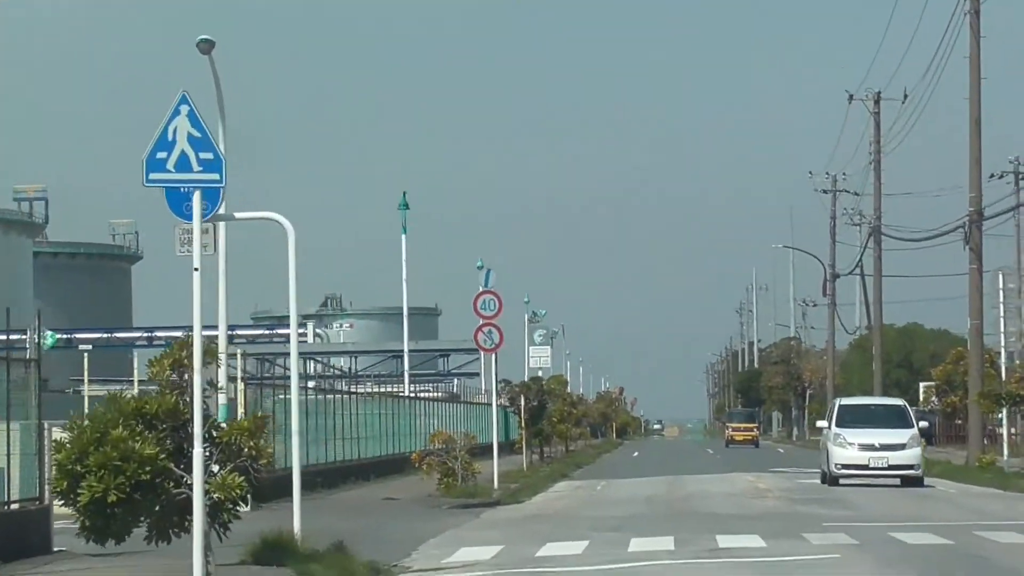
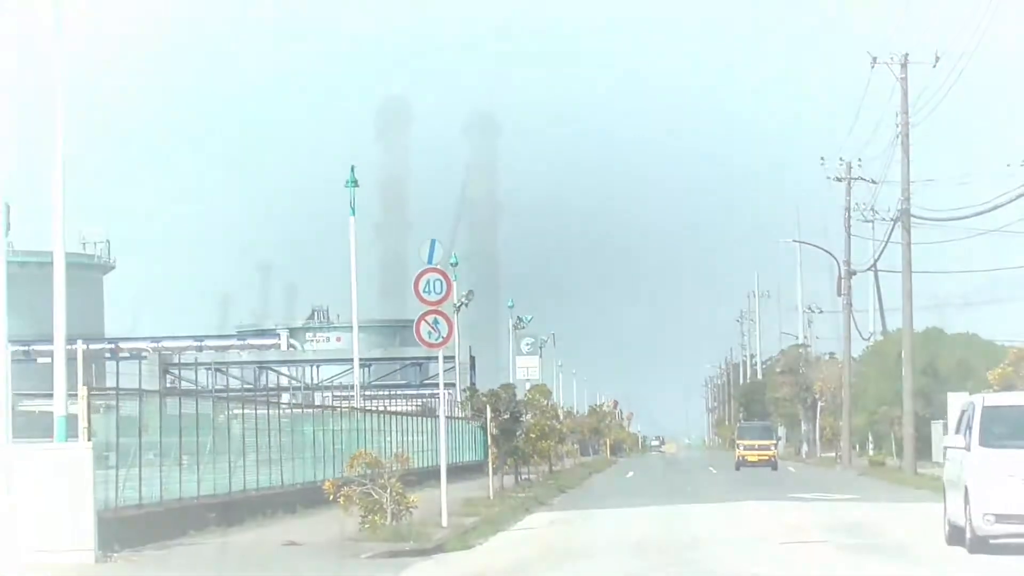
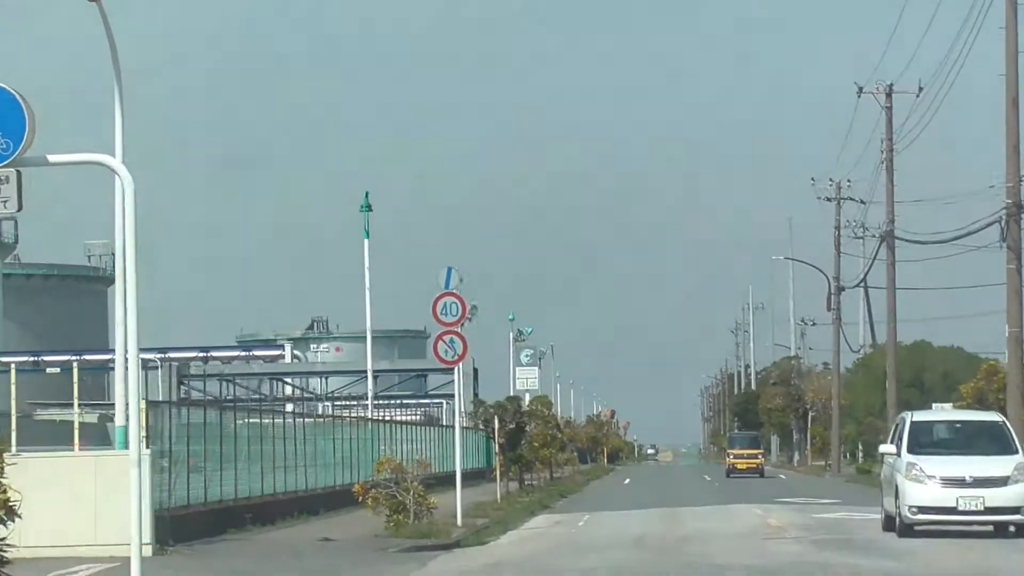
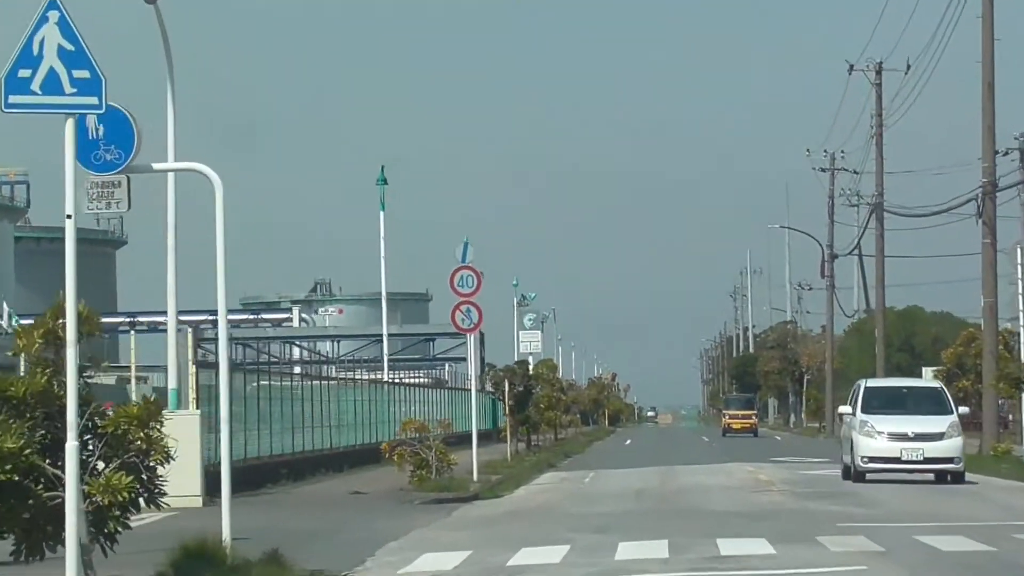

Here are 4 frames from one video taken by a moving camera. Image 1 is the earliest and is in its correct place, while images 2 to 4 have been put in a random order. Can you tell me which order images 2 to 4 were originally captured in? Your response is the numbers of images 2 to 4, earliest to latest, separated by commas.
4, 3, 2
